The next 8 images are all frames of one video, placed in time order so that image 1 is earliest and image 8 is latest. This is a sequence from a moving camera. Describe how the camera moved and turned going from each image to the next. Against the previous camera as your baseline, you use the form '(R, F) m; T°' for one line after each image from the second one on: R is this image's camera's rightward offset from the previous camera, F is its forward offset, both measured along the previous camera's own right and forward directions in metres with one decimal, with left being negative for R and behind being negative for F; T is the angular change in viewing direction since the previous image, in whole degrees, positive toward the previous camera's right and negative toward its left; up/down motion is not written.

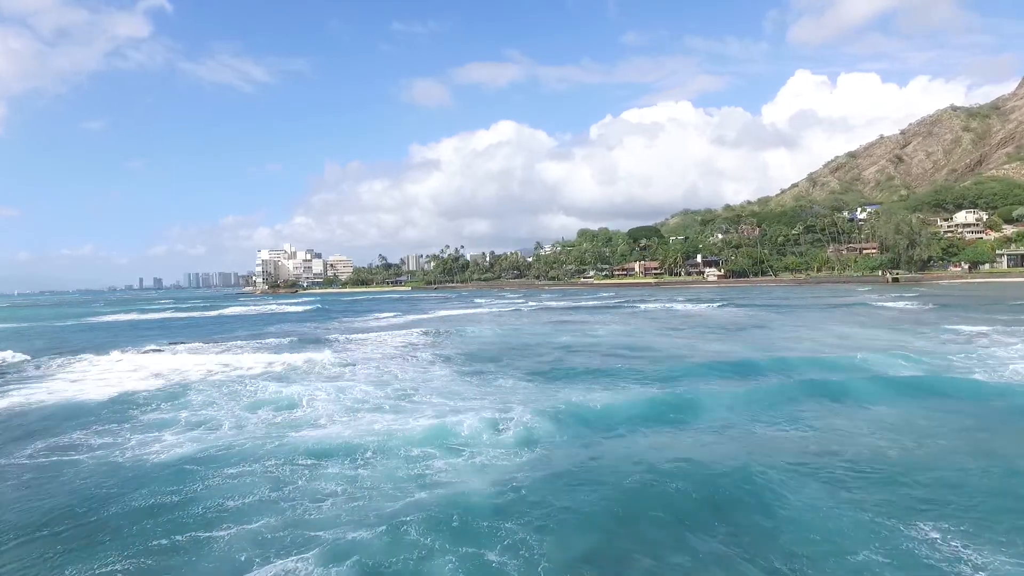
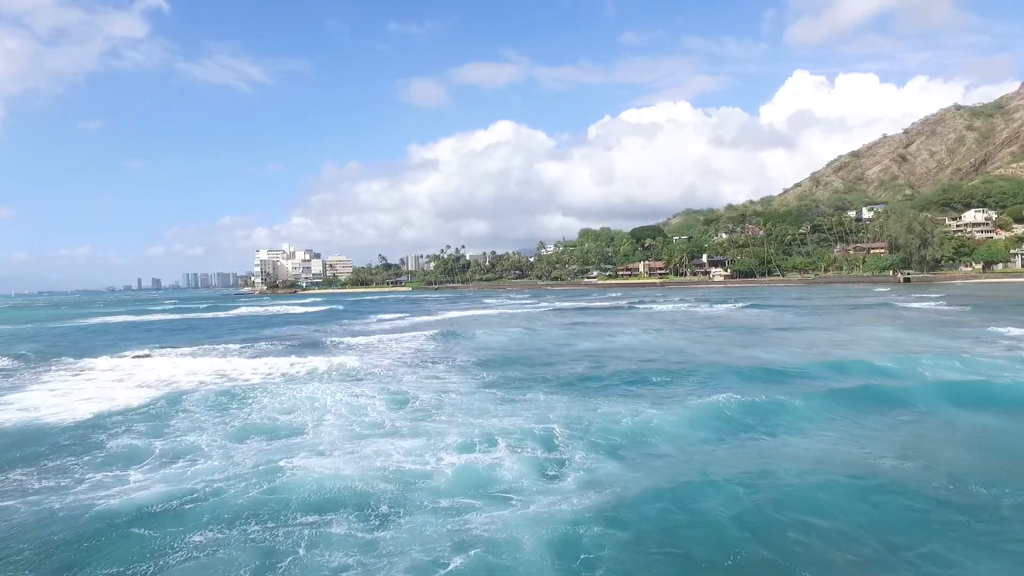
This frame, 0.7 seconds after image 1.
(-0.6, +1.5) m; 0°
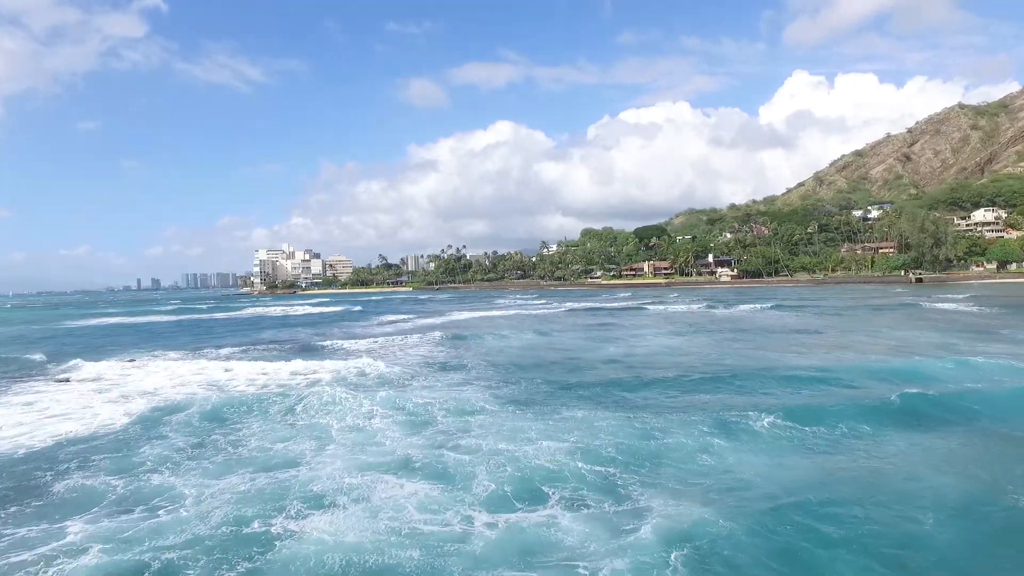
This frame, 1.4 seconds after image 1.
(-0.6, +1.5) m; 0°
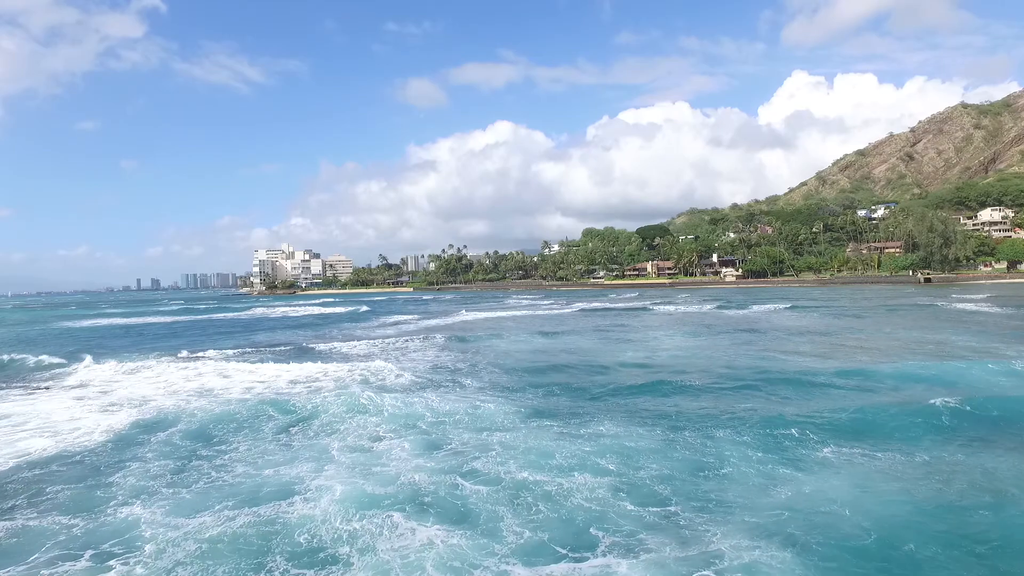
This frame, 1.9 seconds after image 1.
(-0.4, +1.0) m; 0°
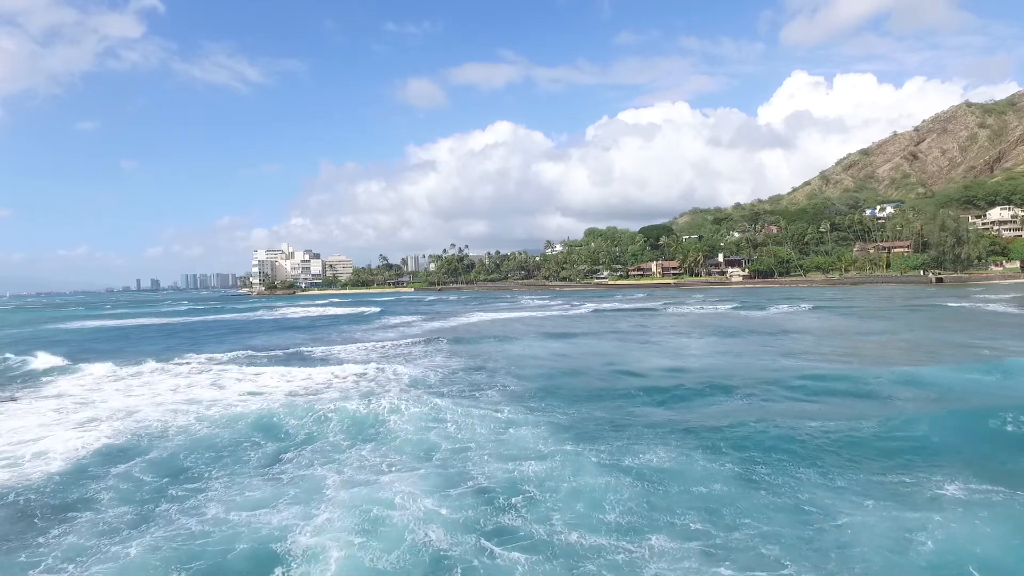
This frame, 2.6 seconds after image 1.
(-0.5, +1.3) m; 0°
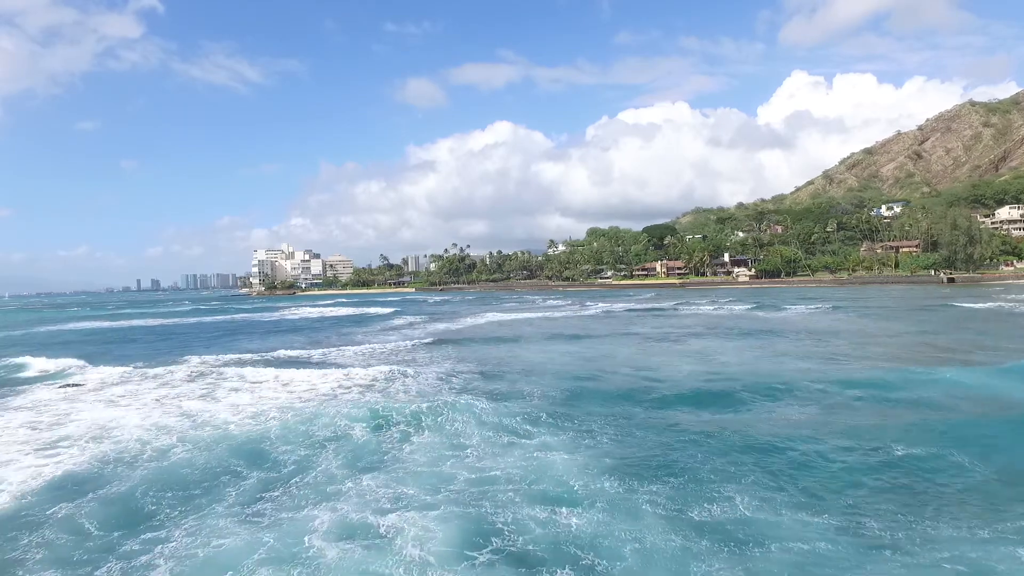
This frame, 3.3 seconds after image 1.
(-0.5, +1.2) m; 0°
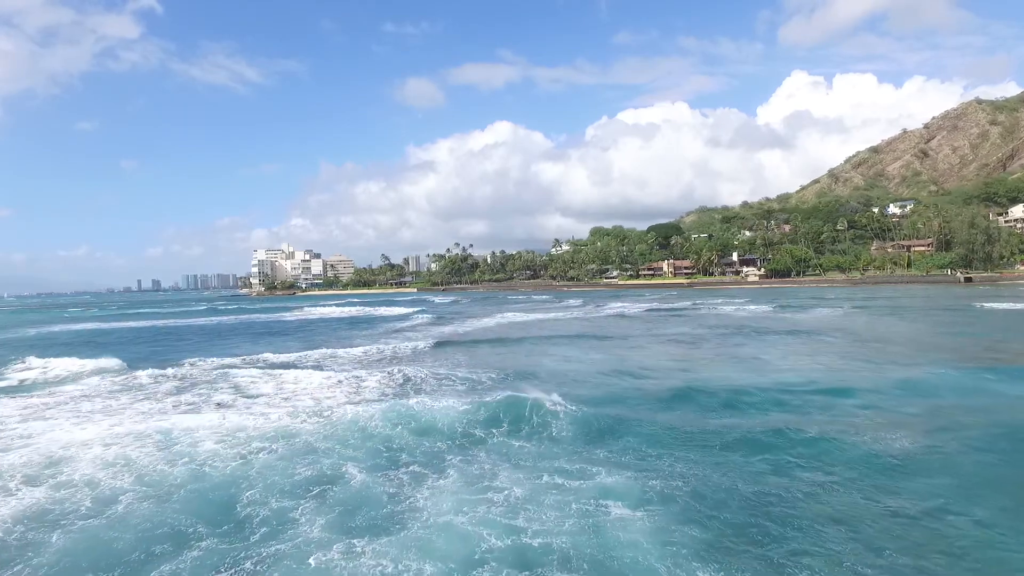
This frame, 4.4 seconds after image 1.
(-0.8, +1.6) m; 0°
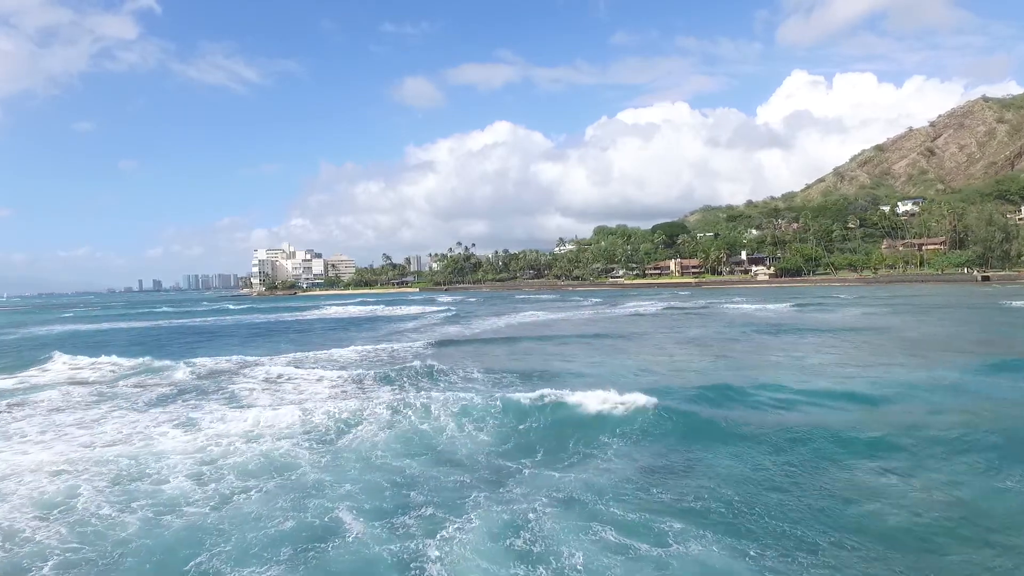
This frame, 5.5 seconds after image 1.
(-0.8, +1.5) m; 0°
